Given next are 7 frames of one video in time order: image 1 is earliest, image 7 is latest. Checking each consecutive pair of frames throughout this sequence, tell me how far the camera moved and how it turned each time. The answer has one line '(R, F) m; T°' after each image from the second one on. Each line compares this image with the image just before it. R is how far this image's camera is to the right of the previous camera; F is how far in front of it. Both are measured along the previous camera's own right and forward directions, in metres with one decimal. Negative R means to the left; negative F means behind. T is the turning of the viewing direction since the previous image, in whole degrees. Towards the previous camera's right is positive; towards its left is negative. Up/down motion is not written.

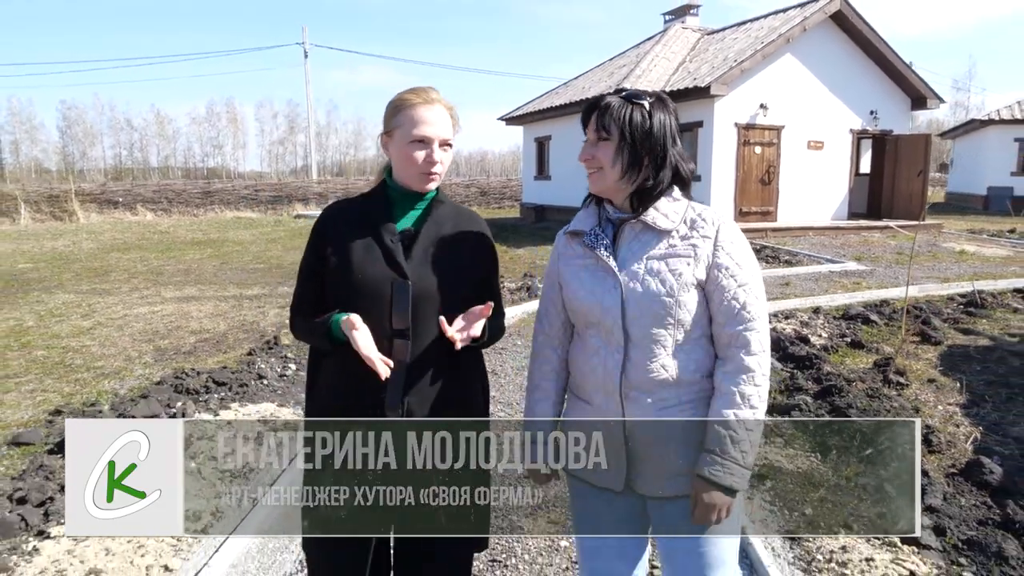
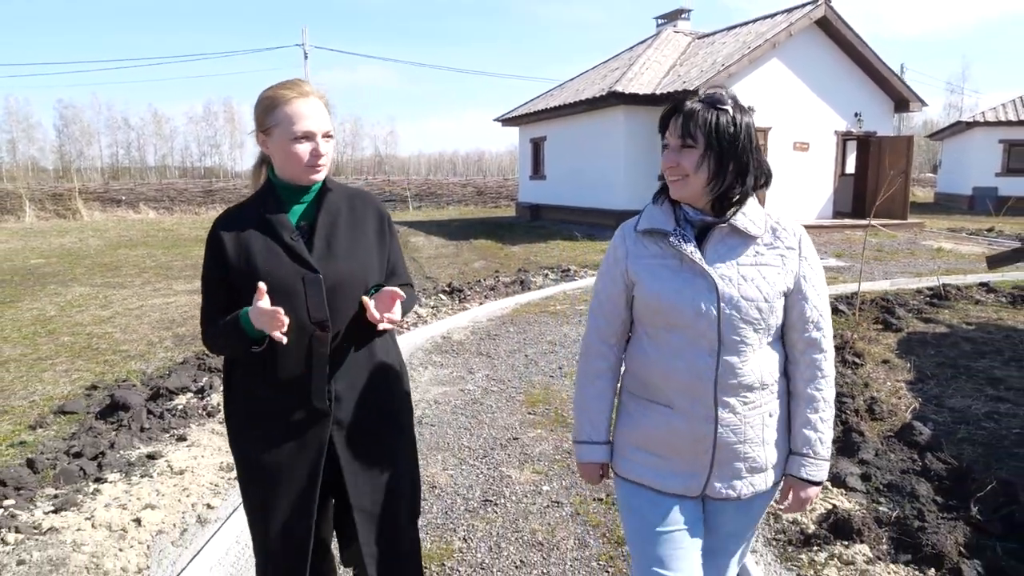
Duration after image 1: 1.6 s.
(0.0, -0.5) m; 0°
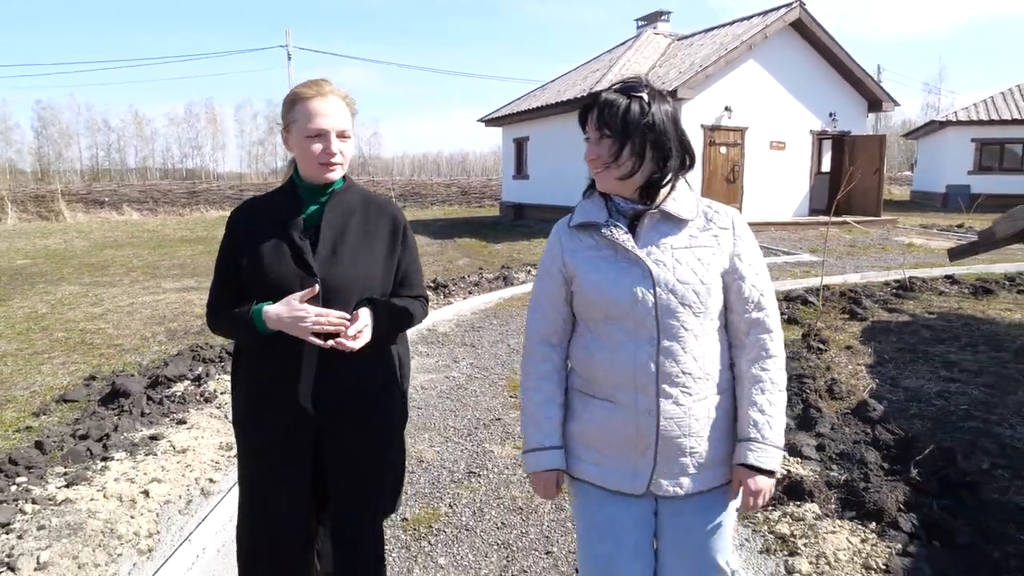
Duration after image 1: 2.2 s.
(0.0, -0.3) m; +1°
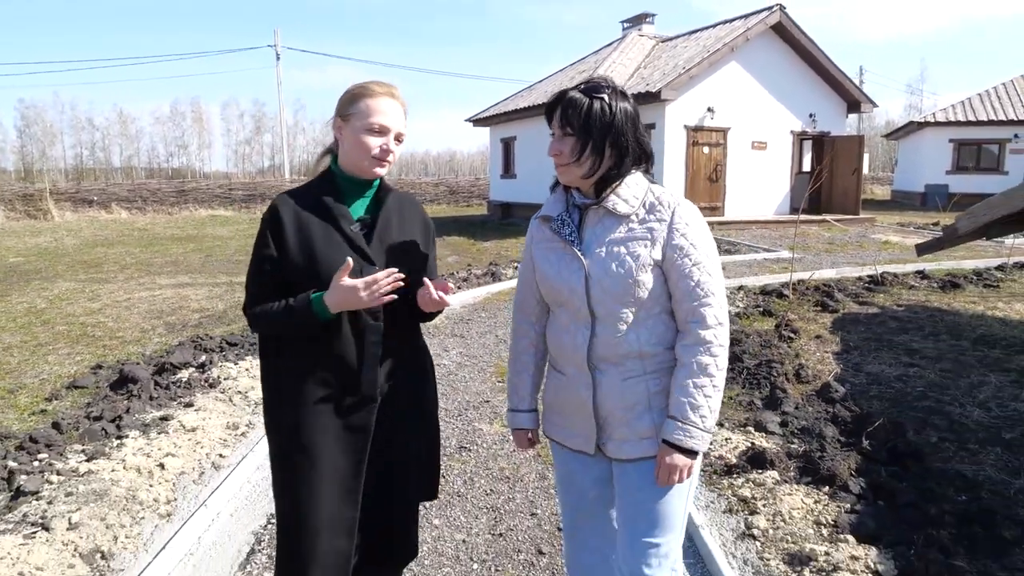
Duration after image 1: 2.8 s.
(0.0, -0.3) m; +1°
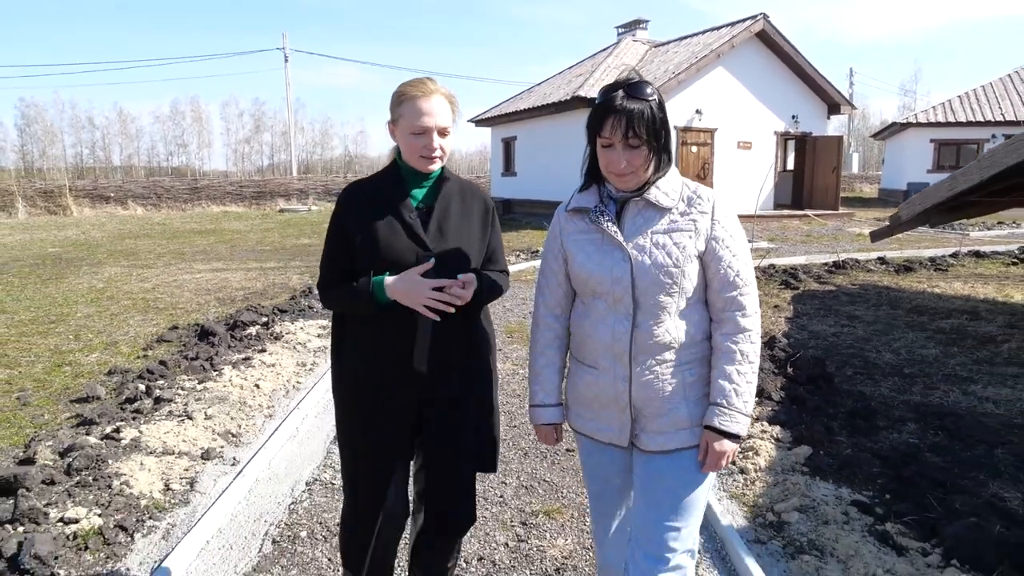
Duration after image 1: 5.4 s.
(-0.1, -1.2) m; 0°
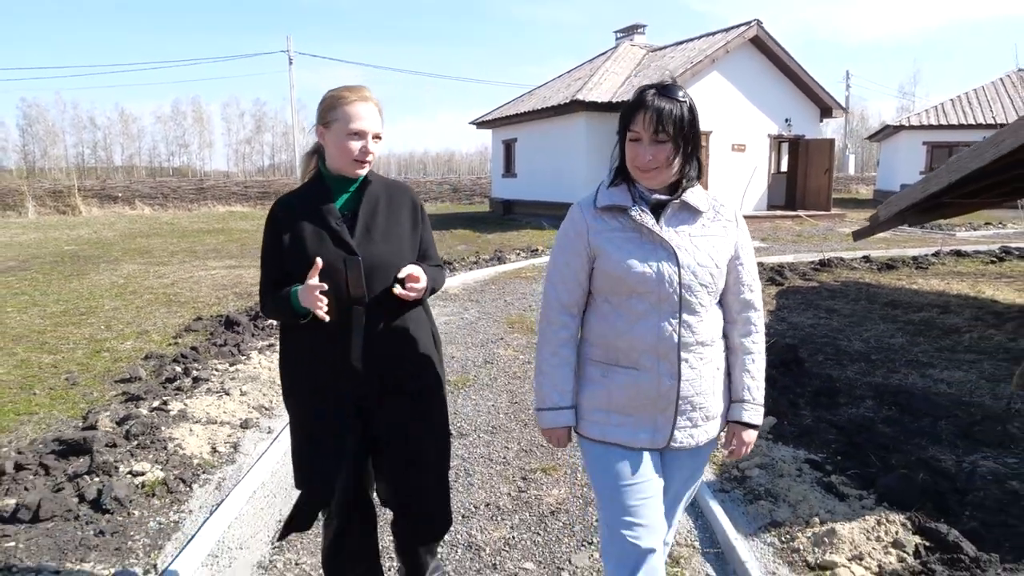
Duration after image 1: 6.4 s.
(0.0, -0.5) m; 0°
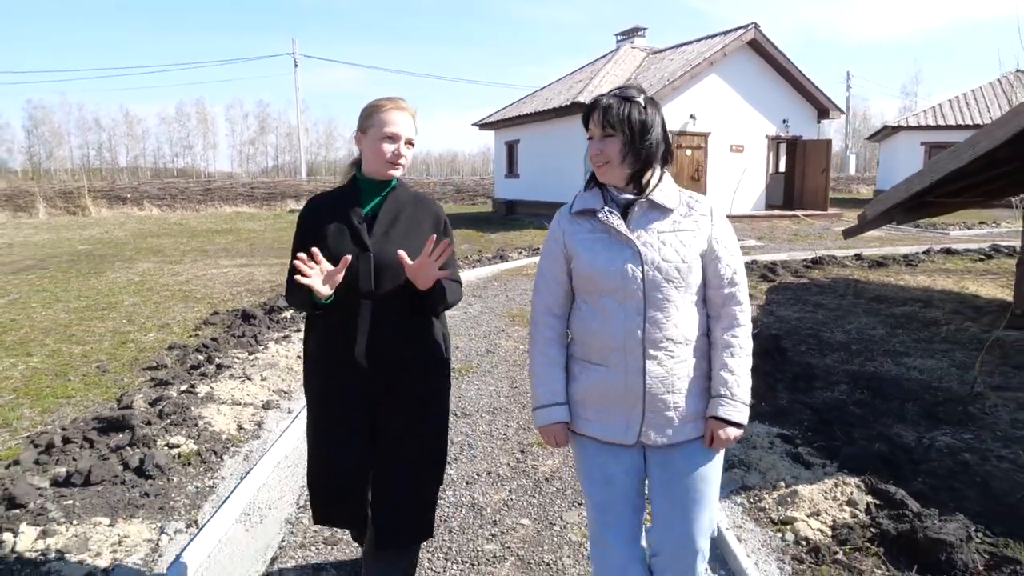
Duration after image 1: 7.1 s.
(0.0, -0.4) m; 0°
